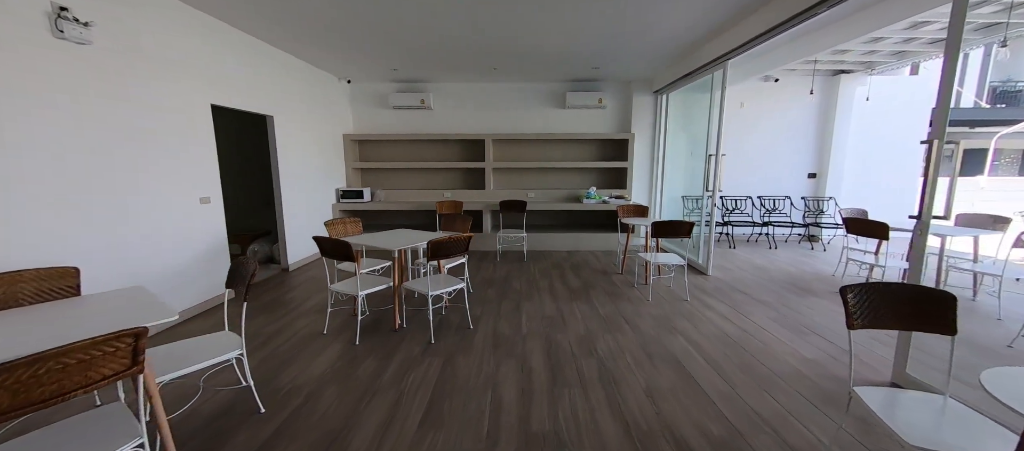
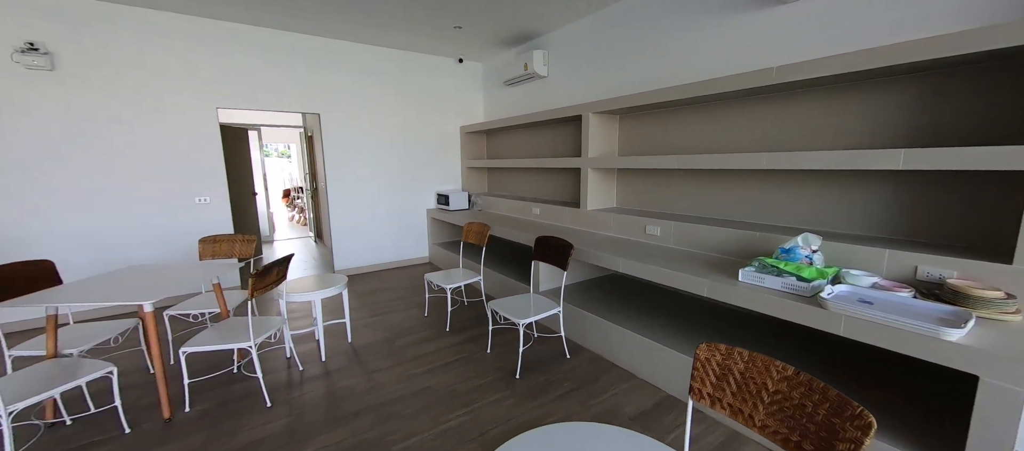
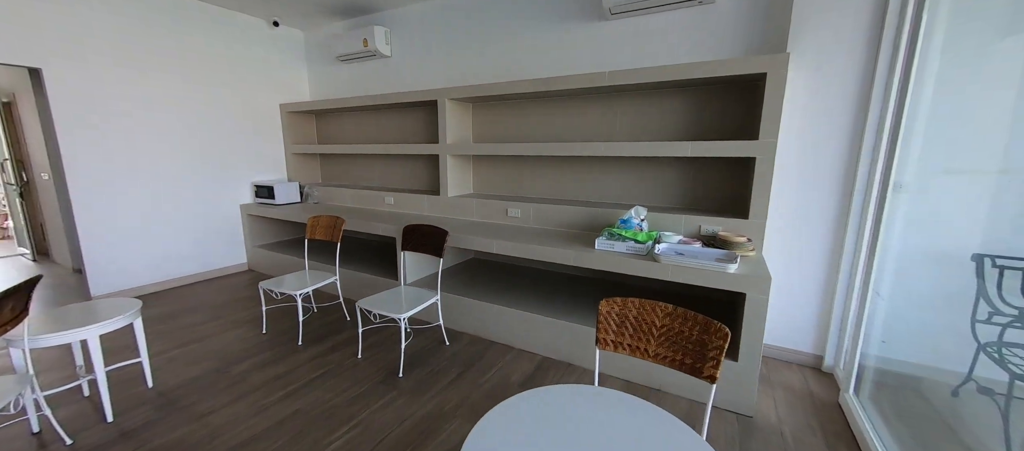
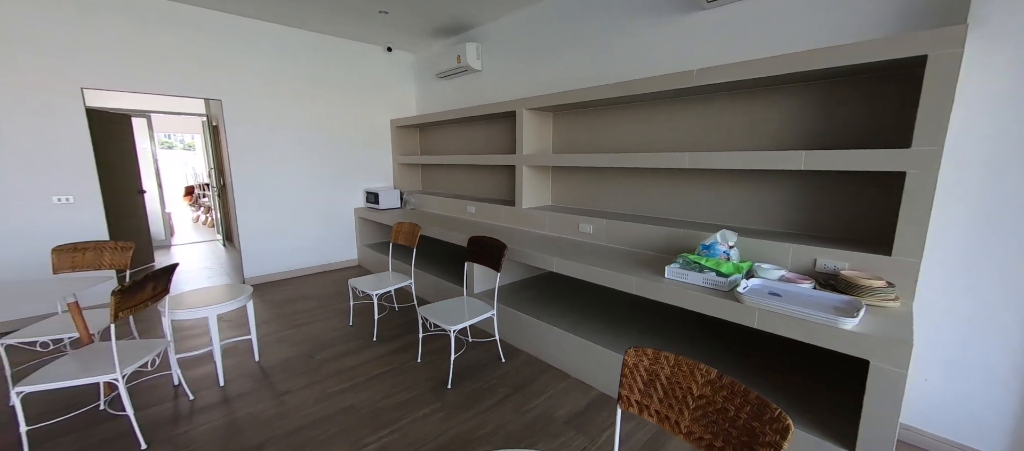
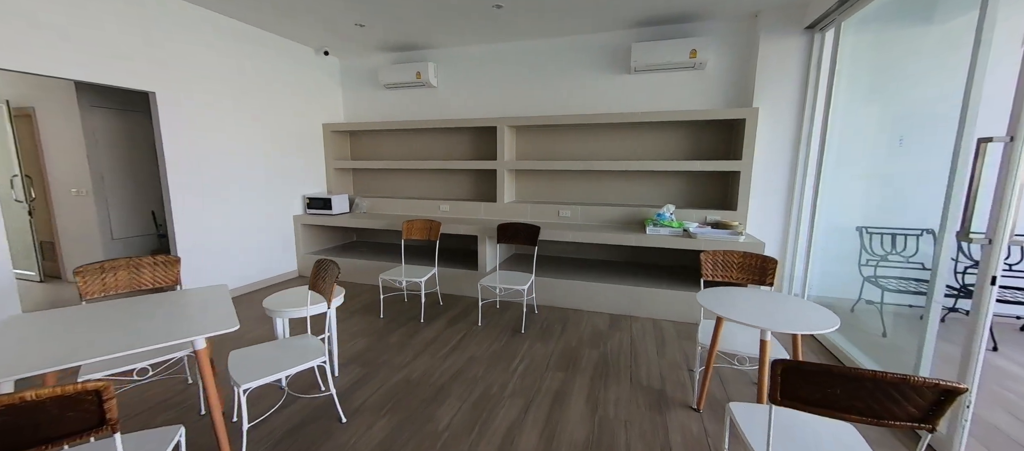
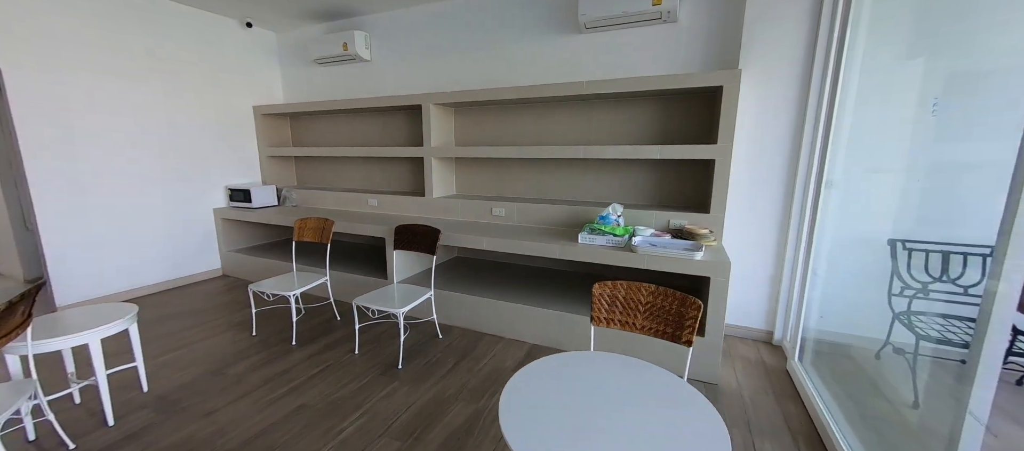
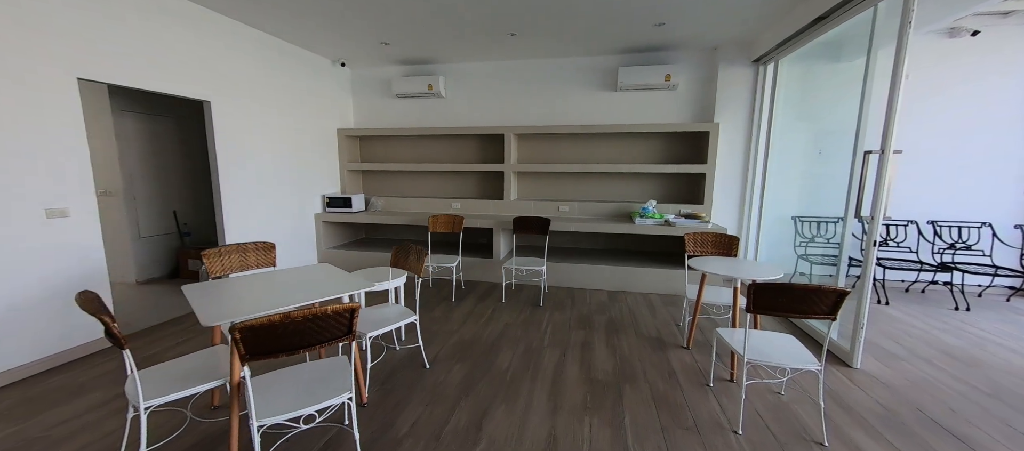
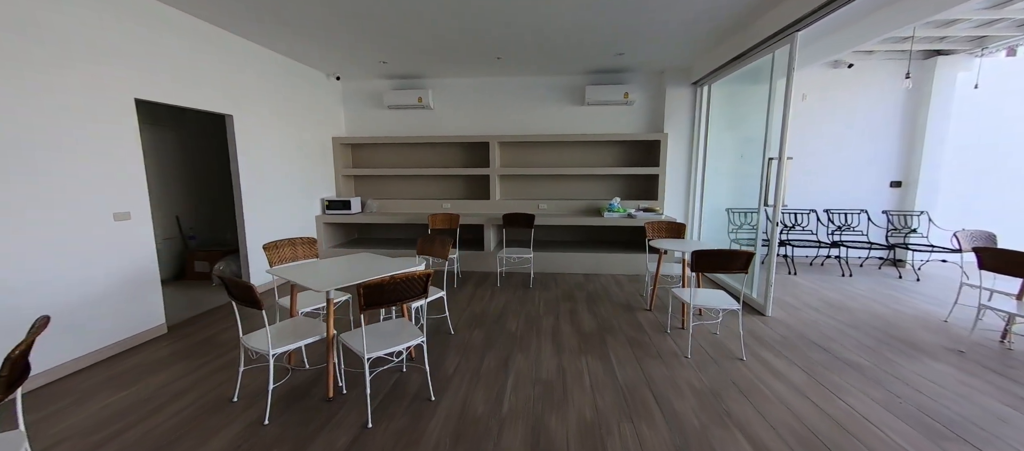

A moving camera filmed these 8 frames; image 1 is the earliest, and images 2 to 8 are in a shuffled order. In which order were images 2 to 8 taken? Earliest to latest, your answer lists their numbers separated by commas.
8, 7, 5, 6, 3, 4, 2
